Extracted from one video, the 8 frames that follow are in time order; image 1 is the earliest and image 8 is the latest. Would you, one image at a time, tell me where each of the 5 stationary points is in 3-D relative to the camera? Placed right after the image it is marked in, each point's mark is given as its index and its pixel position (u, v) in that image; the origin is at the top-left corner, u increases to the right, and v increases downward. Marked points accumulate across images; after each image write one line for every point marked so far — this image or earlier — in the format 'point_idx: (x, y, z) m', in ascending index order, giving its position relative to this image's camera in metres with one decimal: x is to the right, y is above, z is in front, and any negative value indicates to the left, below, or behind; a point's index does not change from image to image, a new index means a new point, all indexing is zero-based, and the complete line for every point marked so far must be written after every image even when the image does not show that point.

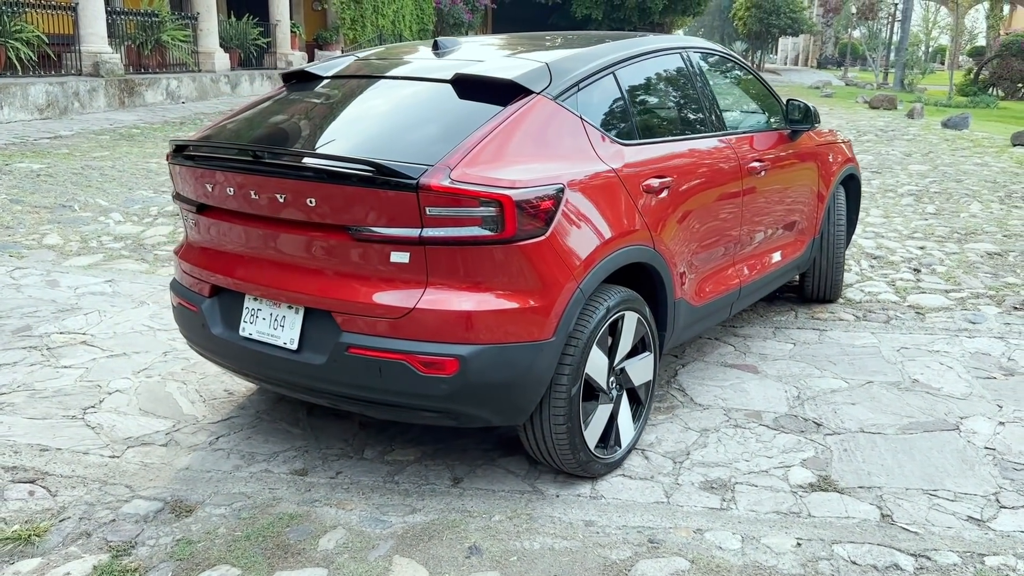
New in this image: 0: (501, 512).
0: (0.0, -0.8, +3.0) m
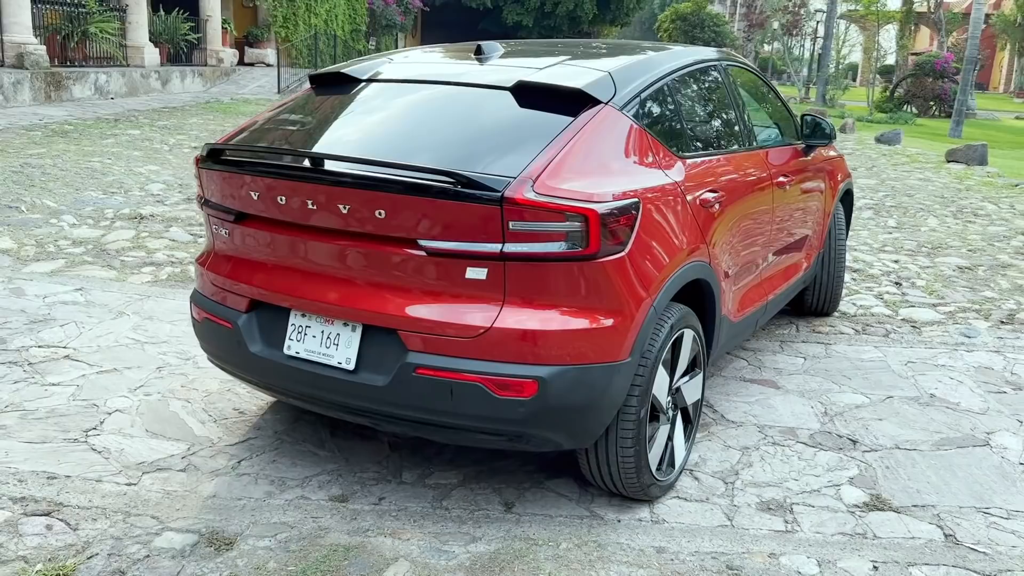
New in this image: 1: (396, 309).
0: (+0.2, -0.8, +2.9) m
1: (-0.5, 0.0, +2.8) m
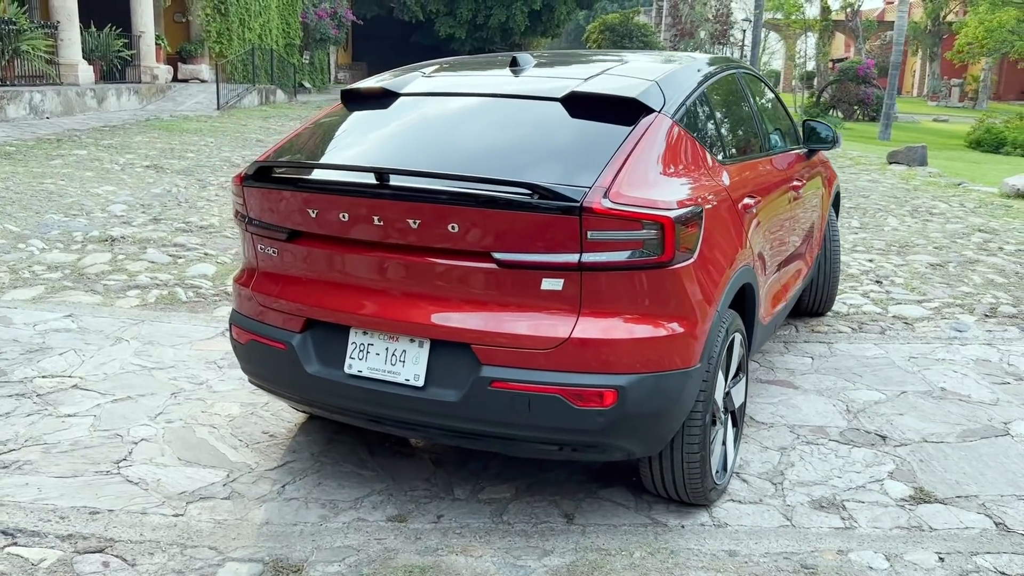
0: (+0.4, -0.9, +2.9) m
1: (-0.3, -0.1, +2.8) m
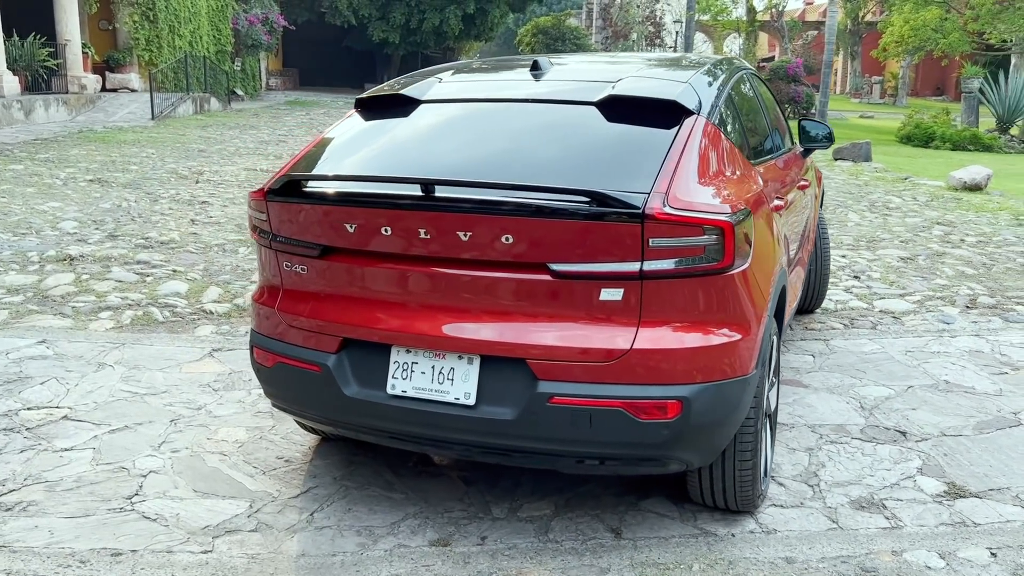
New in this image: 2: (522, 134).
0: (+0.6, -0.9, +2.8) m
1: (-0.1, -0.1, +2.7) m
2: (0.0, +0.5, +3.0) m
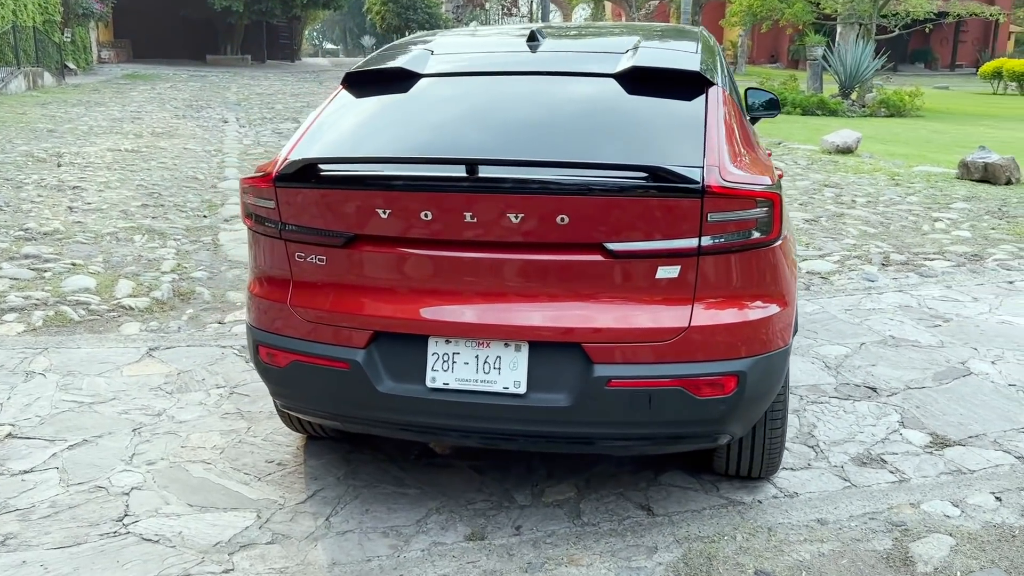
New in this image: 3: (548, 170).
0: (+0.7, -0.8, +2.9) m
1: (0.0, -0.1, +2.6) m
2: (+0.1, +0.6, +2.8) m
3: (+0.1, +0.3, +2.5) m
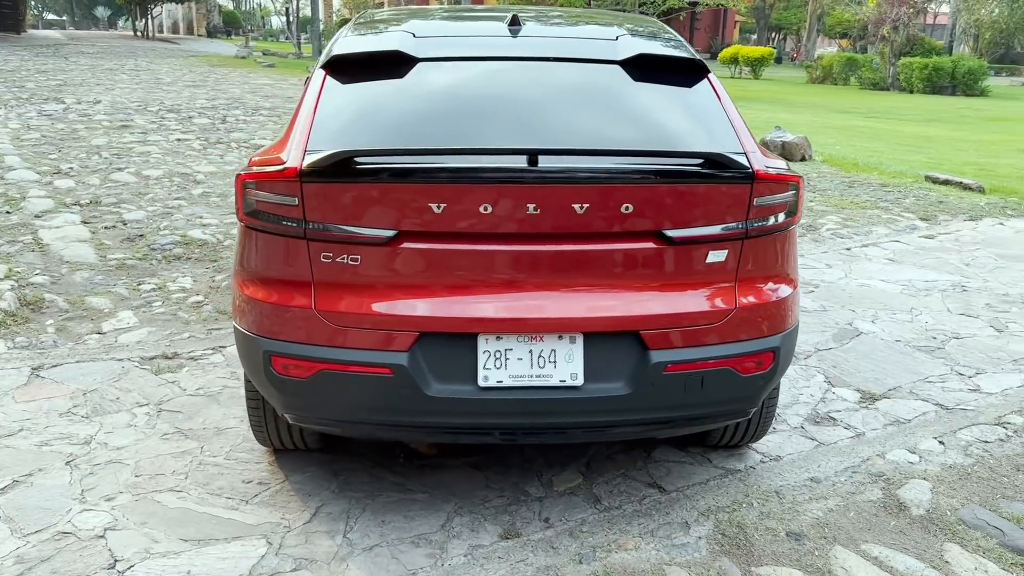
0: (+0.8, -0.7, +3.0) m
1: (+0.2, -0.1, +2.5) m
2: (+0.2, +0.6, +2.8) m
3: (+0.3, +0.4, +2.5) m
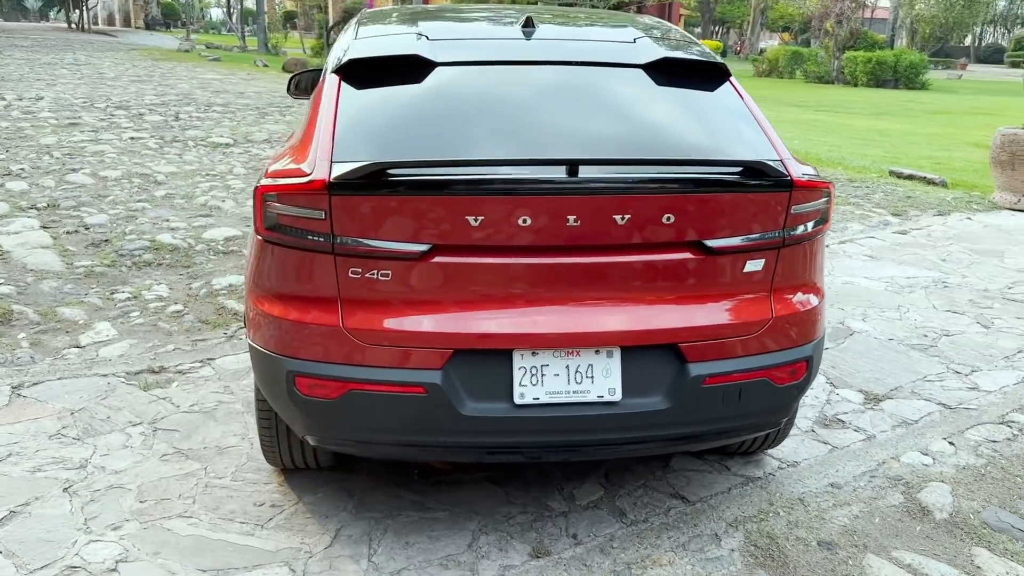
0: (+0.9, -0.7, +3.0) m
1: (+0.3, -0.1, +2.5) m
2: (+0.2, +0.6, +2.7) m
3: (+0.3, +0.3, +2.4) m
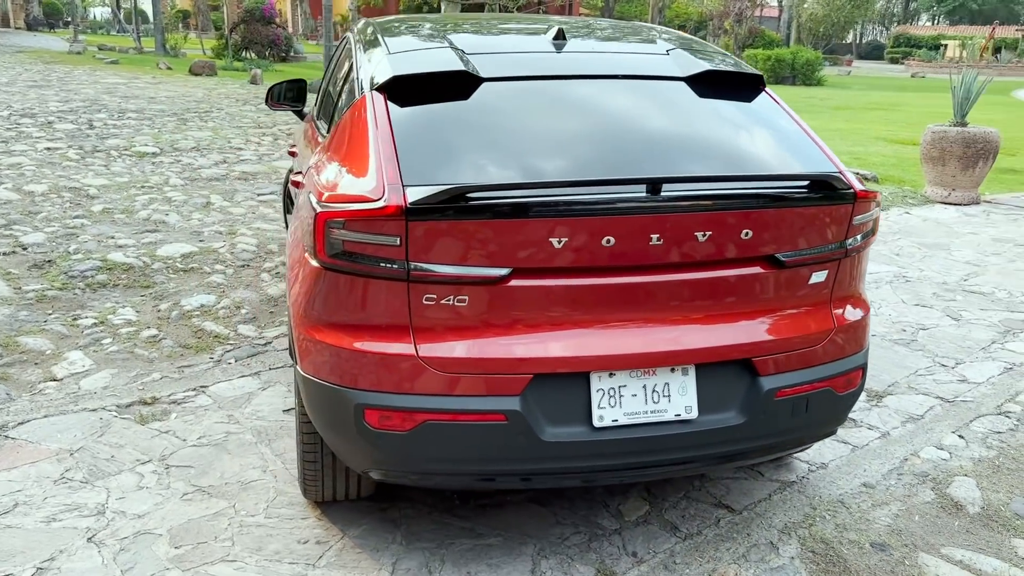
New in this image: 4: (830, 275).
0: (+1.1, -0.8, +3.1) m
1: (+0.5, -0.1, +2.5) m
2: (+0.4, +0.5, +2.7) m
3: (+0.5, +0.3, +2.4) m
4: (+0.9, 0.0, +2.6) m
